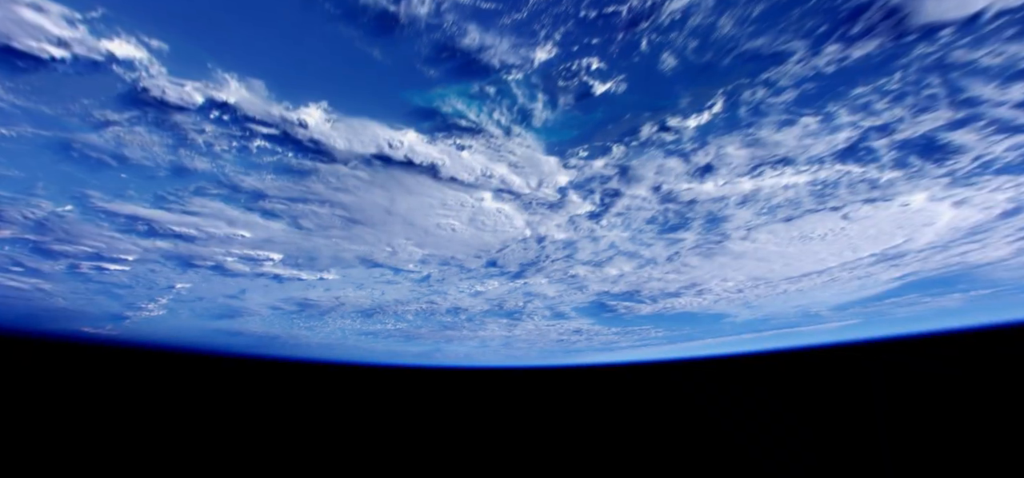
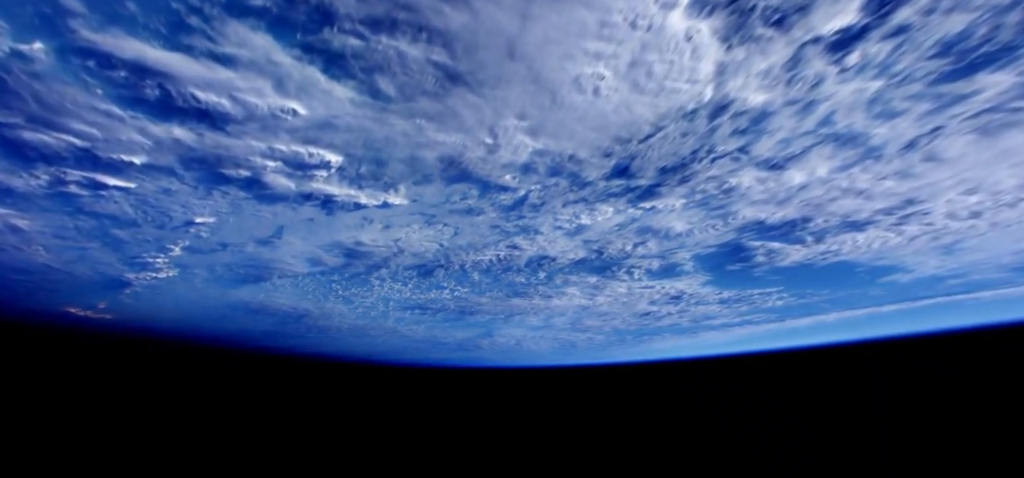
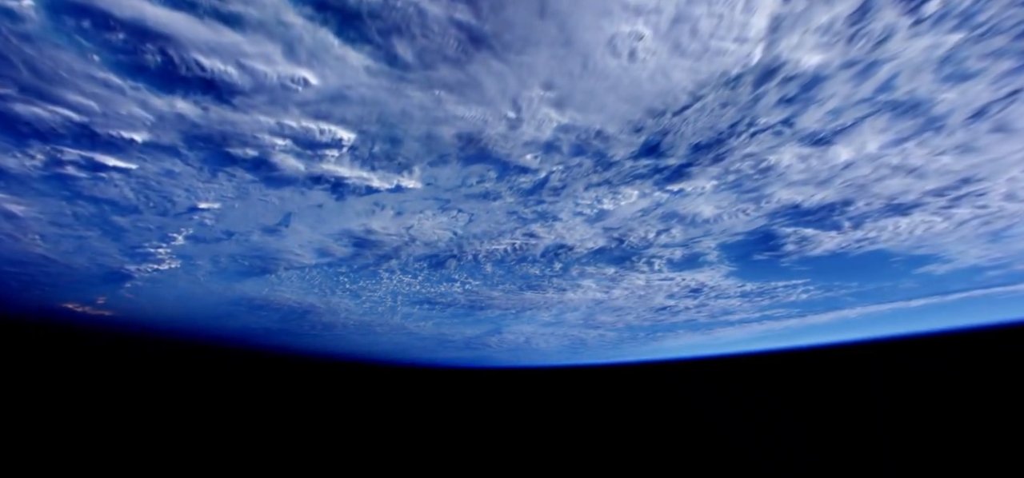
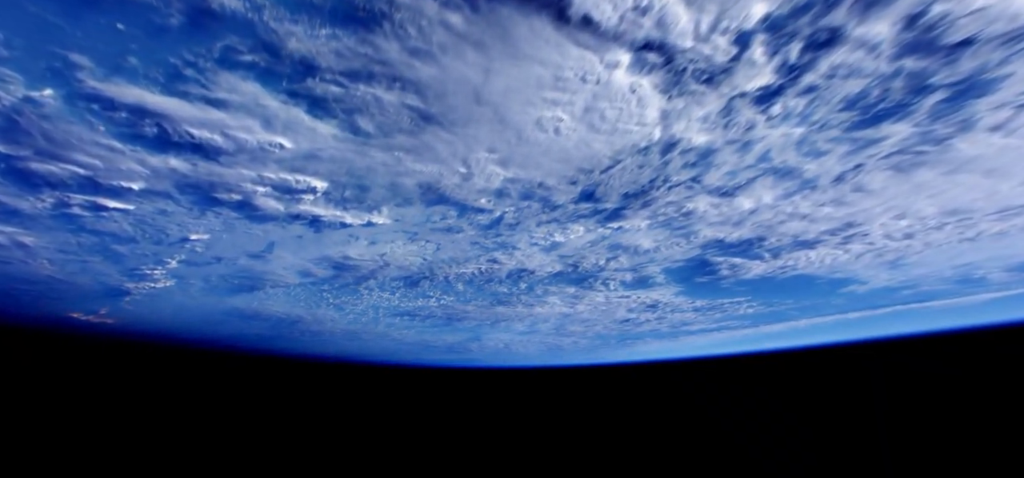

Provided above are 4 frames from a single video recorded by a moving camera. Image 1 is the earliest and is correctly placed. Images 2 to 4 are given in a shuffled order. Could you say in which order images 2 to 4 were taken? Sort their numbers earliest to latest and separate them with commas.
4, 2, 3
